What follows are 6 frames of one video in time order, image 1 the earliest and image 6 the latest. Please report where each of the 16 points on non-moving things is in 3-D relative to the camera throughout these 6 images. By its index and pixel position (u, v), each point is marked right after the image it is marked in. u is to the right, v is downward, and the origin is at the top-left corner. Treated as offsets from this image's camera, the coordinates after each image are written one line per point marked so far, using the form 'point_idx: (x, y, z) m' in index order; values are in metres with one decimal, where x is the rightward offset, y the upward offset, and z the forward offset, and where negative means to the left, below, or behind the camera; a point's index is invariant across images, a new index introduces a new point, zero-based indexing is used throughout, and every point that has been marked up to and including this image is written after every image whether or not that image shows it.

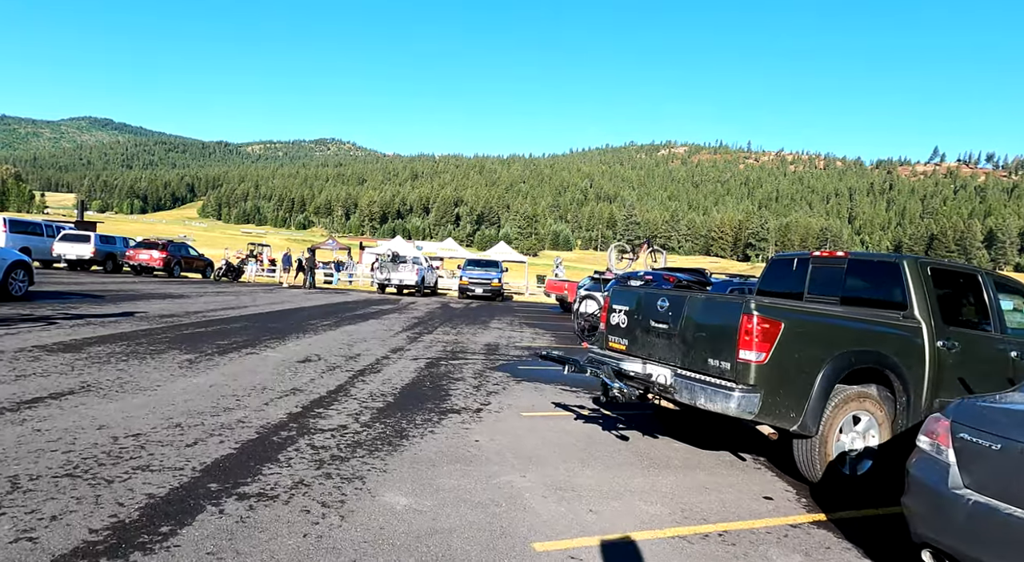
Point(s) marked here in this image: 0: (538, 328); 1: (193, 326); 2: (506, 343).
0: (+0.9, -1.4, +18.9) m
1: (-6.1, -0.9, +12.3) m
2: (0.0, -1.4, +14.1) m
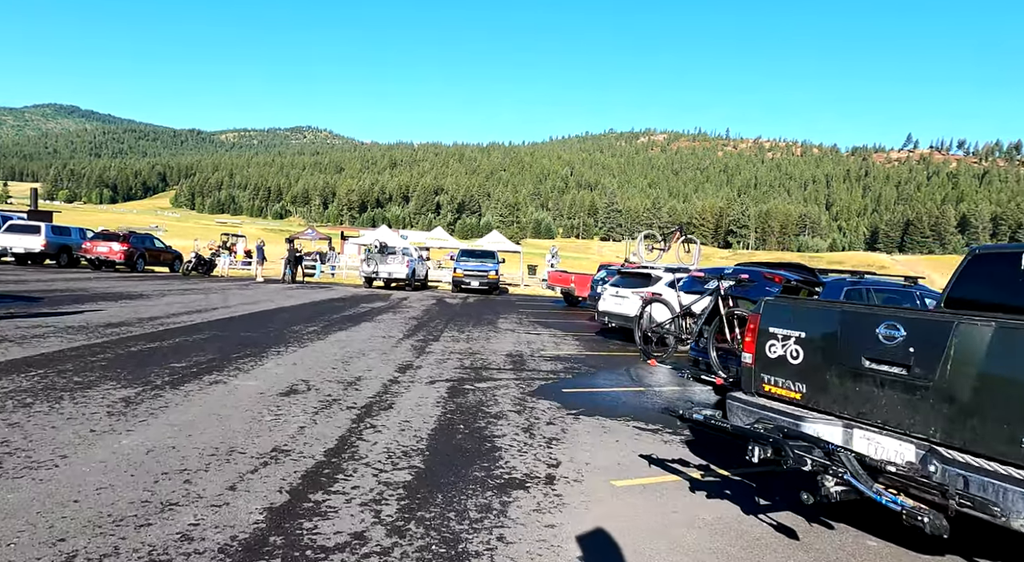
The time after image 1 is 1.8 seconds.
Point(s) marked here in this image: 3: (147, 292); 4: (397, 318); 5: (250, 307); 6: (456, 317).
0: (+1.2, -1.3, +16.7) m
1: (-5.6, -0.9, +9.8) m
2: (+0.4, -1.3, +11.8) m
3: (-10.5, -0.3, +18.2) m
4: (-2.9, -0.9, +15.8) m
5: (-6.7, -0.7, +16.3) m
6: (-1.5, -1.0, +17.6) m
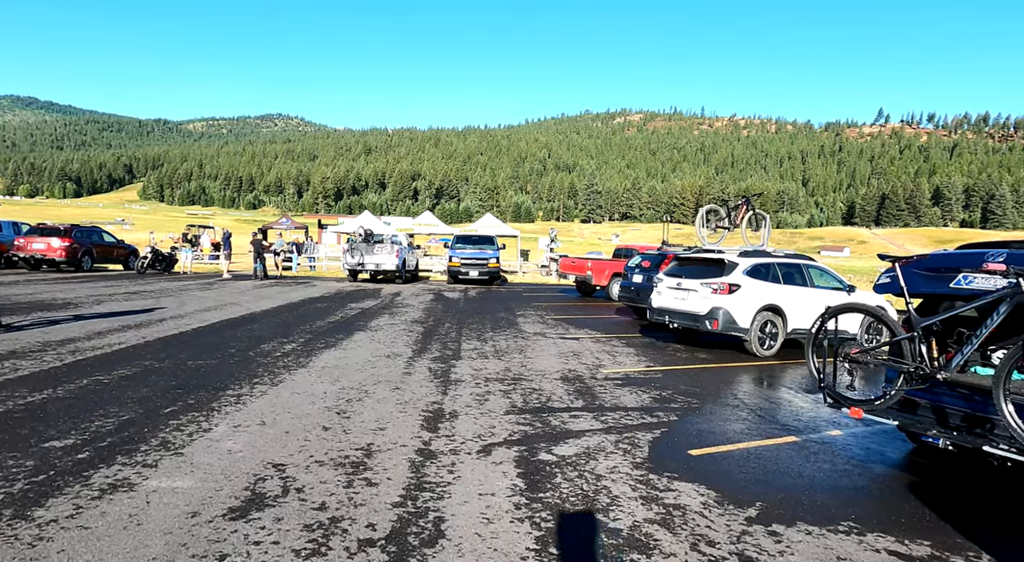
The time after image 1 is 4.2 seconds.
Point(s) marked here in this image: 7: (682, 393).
0: (+1.7, -1.0, +13.6) m
1: (-4.9, -1.0, +6.5) m
2: (+1.1, -1.3, +8.7) m
3: (-10.0, -0.4, +14.7) m
4: (-2.3, -0.8, +12.6) m
5: (-6.2, -0.7, +12.9) m
6: (-1.0, -0.8, +14.4) m
7: (+2.1, -1.4, +7.8) m
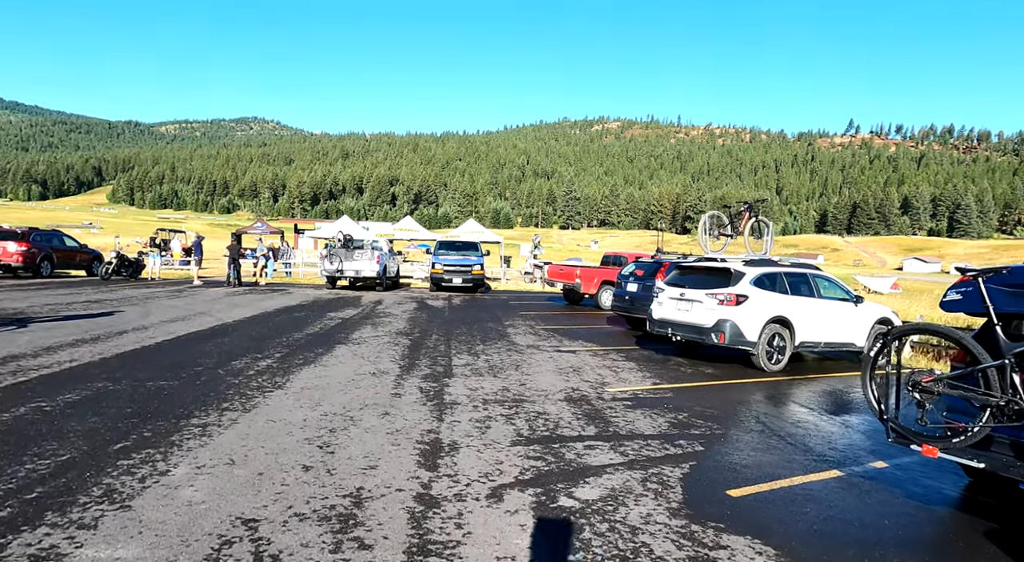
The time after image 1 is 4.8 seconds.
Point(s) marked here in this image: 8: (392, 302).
0: (+1.5, -1.2, +12.9) m
1: (-4.8, -1.1, +5.6) m
2: (+1.1, -1.4, +8.0) m
3: (-10.2, -0.6, +13.6) m
4: (-2.5, -1.0, +11.7) m
5: (-6.3, -0.8, +12.0) m
6: (-1.2, -1.0, +13.6) m
7: (+2.1, -1.5, +7.1) m
8: (-3.6, -0.6, +19.3) m
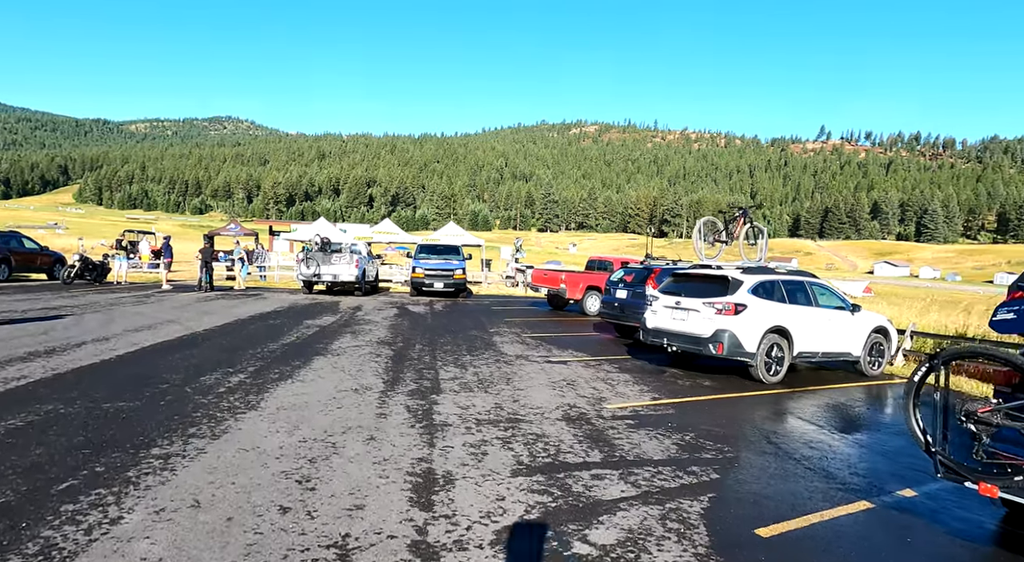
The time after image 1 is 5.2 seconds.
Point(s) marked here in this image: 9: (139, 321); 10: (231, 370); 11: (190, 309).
0: (+1.3, -1.4, +12.4) m
1: (-4.8, -1.2, +4.9) m
2: (+1.0, -1.5, +7.5) m
3: (-10.5, -0.7, +12.7) m
4: (-2.7, -1.1, +11.1) m
5: (-6.5, -1.0, +11.2) m
6: (-1.5, -1.2, +13.0) m
7: (+2.0, -1.6, +6.7) m
8: (-4.1, -0.8, +18.6) m
9: (-7.8, -0.8, +13.2) m
10: (-3.7, -1.2, +8.3) m
11: (-8.1, -0.7, +16.0) m
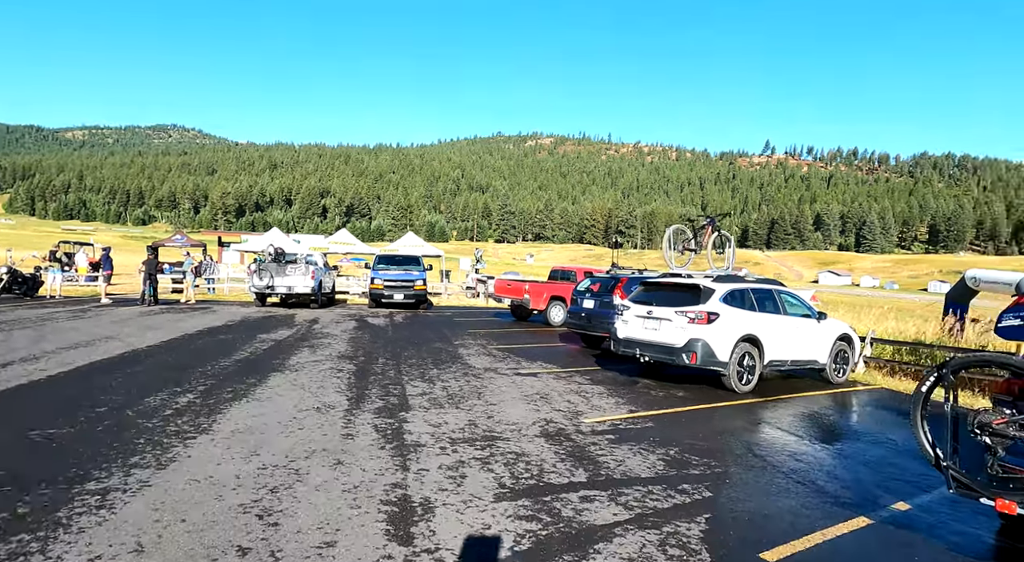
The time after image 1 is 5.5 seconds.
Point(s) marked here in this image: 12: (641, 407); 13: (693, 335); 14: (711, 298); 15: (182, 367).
0: (+0.7, -1.6, +12.1) m
1: (-4.9, -1.3, +4.2) m
2: (+0.7, -1.6, +7.2) m
3: (-11.1, -1.0, +11.6) m
4: (-3.2, -1.3, +10.5) m
5: (-7.1, -1.2, +10.4) m
6: (-2.1, -1.4, +12.5) m
7: (+1.8, -1.7, +6.4) m
8: (-5.2, -1.1, +17.9) m
9: (-8.4, -1.1, +12.3) m
10: (-4.0, -1.3, +7.7) m
11: (-9.0, -1.0, +15.0) m
12: (+1.8, -1.7, +8.7) m
13: (+2.8, -0.8, +9.8) m
14: (+3.2, -0.3, +10.1) m
15: (-4.8, -1.3, +9.4) m
